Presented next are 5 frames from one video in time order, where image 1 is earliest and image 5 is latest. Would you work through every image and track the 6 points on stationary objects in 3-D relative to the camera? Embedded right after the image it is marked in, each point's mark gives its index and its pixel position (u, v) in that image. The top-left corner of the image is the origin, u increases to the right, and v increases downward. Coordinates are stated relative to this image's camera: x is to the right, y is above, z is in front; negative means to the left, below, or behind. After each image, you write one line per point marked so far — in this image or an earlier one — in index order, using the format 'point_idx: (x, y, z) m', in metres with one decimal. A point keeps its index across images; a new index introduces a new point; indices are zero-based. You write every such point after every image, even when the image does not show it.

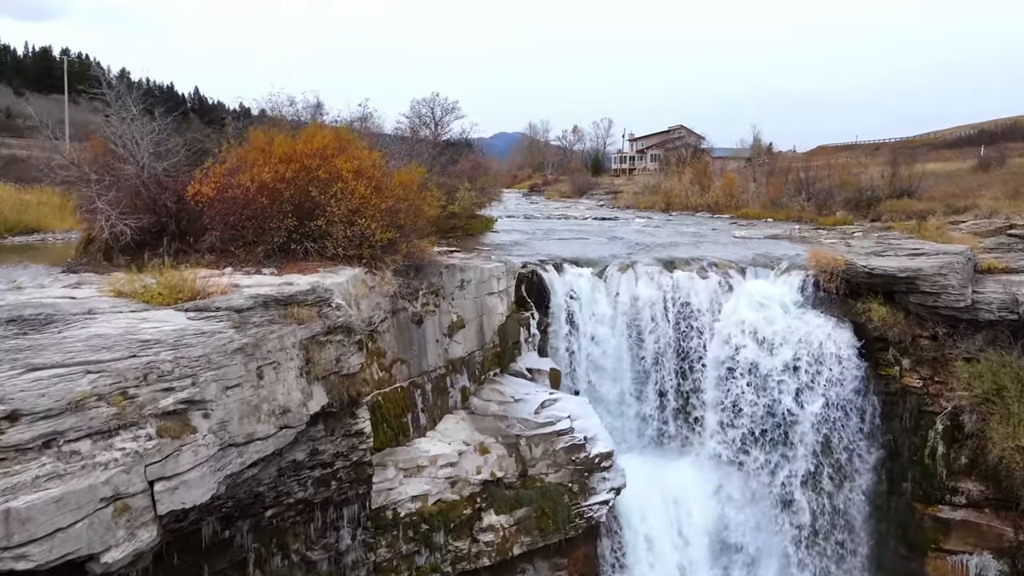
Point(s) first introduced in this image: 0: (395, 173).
0: (-2.8, +2.7, +10.0) m
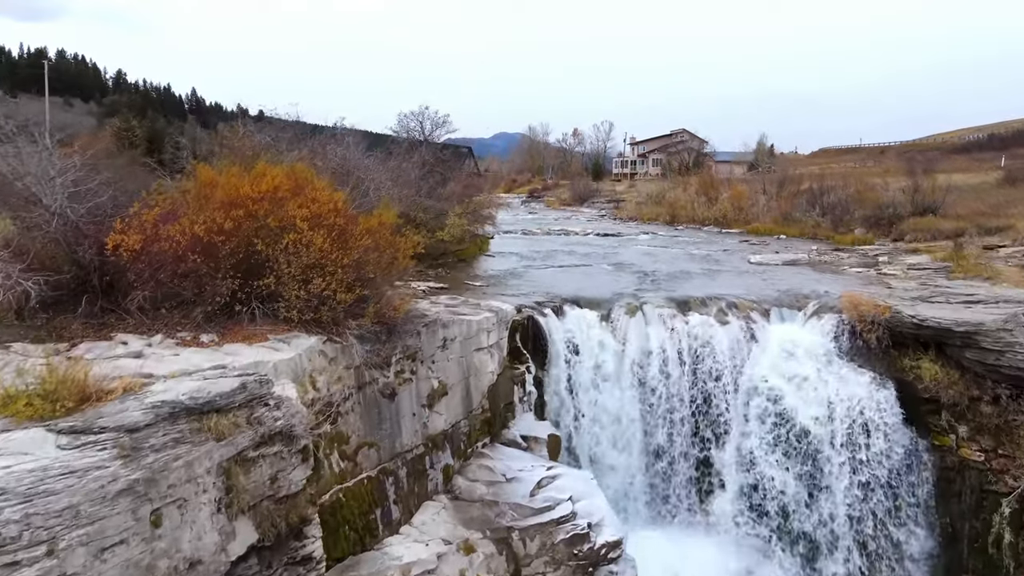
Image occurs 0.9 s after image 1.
0: (-3.0, +1.5, +8.5) m
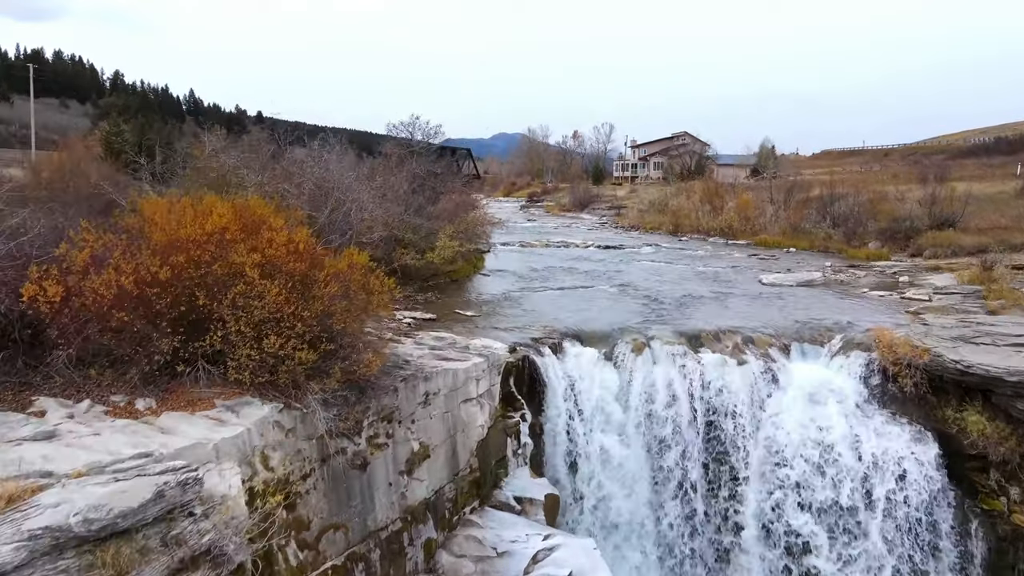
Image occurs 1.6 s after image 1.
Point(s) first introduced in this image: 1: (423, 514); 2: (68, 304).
0: (-3.1, +0.7, +7.4) m
1: (-1.5, -3.9, +7.2) m
2: (-6.3, -0.2, +5.9) m
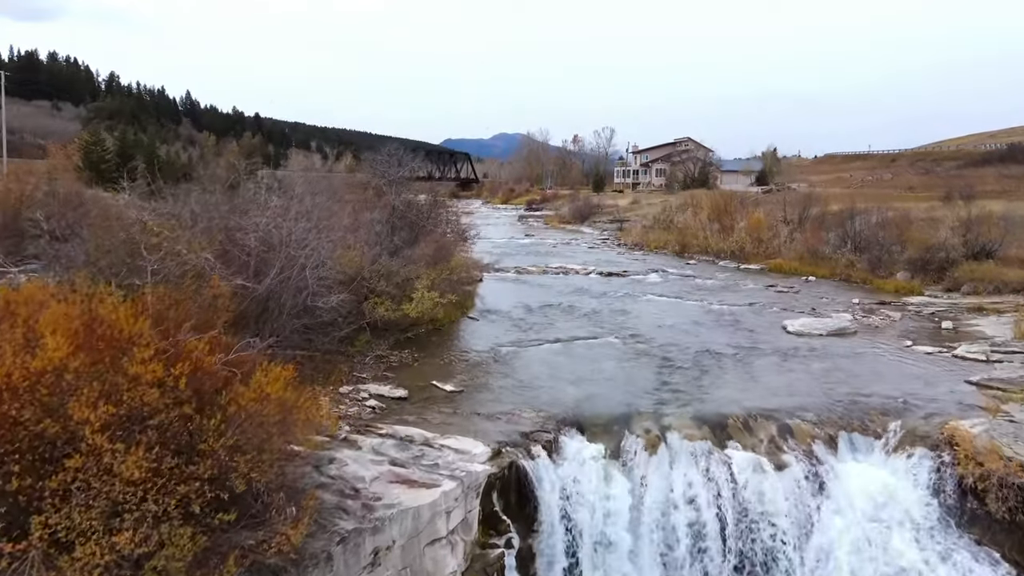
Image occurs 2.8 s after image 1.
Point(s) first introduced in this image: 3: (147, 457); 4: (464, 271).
0: (-3.4, -0.9, +5.5) m
1: (-1.8, -5.5, +5.3) m
2: (-6.6, -1.8, +4.0) m
3: (-3.7, -1.6, +4.2) m
4: (-1.7, +0.7, +15.3) m
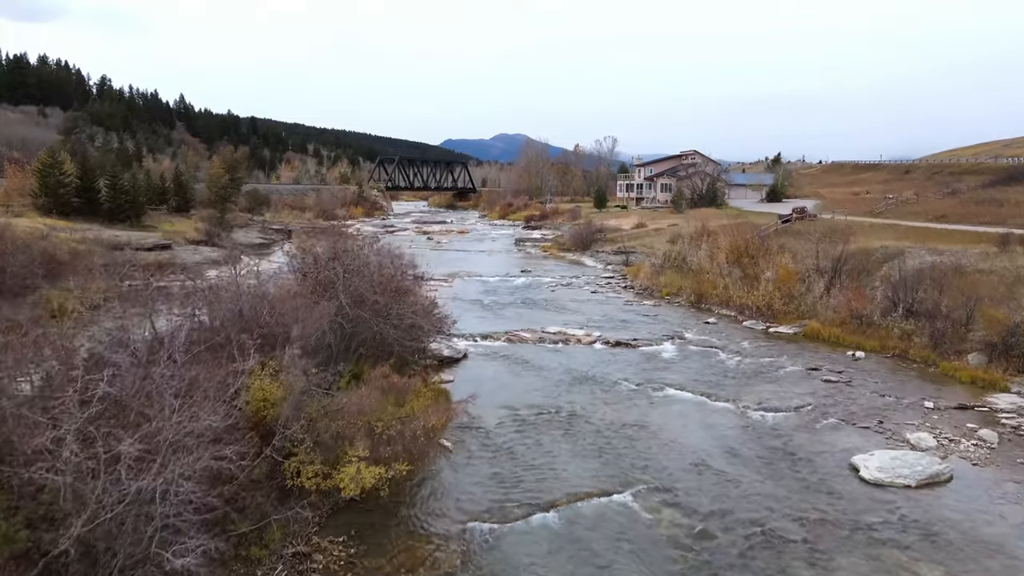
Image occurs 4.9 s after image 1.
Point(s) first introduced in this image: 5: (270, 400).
0: (-3.9, -4.2, +2.0) m
1: (-2.3, -8.7, +1.8) m
2: (-7.0, -5.0, +0.6) m
3: (-4.2, -4.9, +0.7) m
4: (-2.2, -2.6, +11.8) m
5: (-4.5, -2.4, +7.6) m
